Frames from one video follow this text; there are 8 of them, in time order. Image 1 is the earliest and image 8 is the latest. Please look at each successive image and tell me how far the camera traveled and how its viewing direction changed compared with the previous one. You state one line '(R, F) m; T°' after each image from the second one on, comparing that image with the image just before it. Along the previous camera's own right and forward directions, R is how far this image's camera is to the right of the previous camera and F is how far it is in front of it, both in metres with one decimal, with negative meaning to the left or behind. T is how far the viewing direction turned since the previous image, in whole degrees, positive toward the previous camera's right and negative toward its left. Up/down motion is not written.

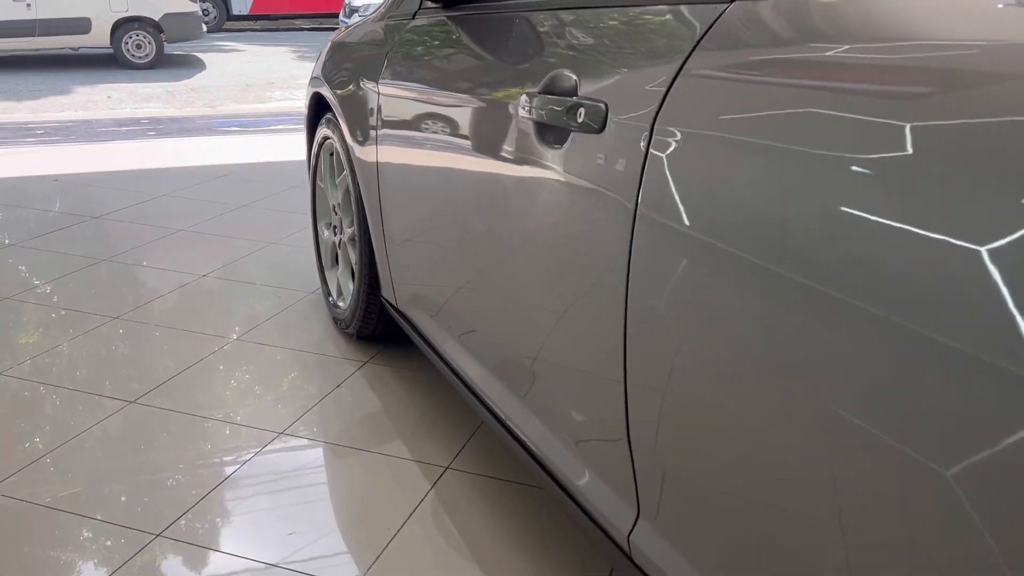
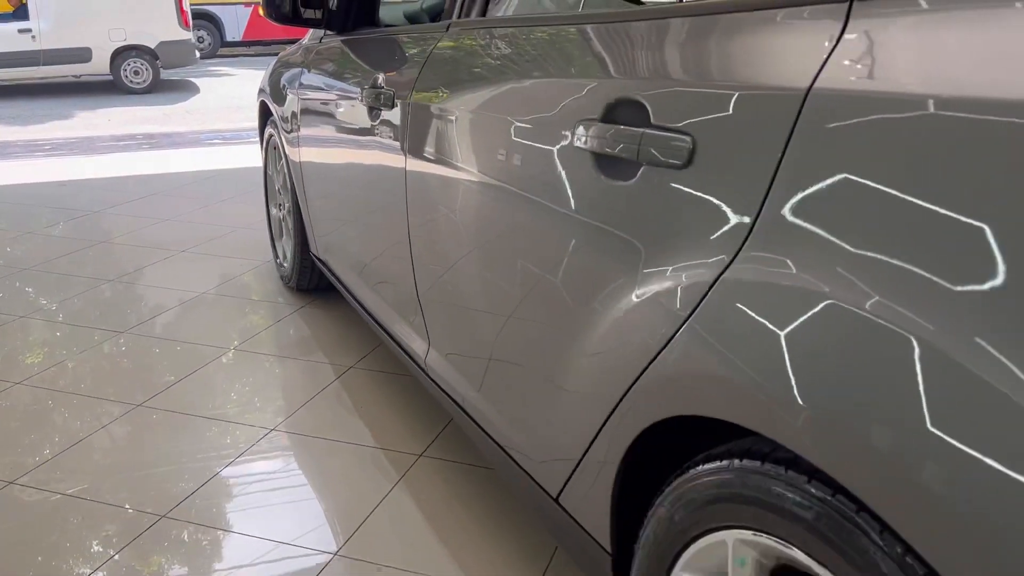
(+0.3, -0.5) m; 0°
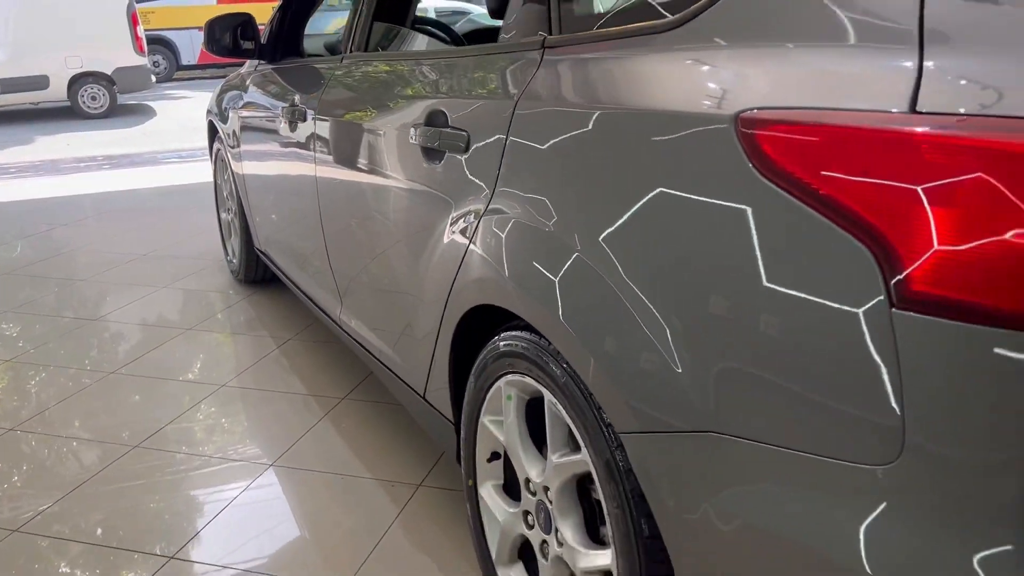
(+0.2, -0.4) m; +2°
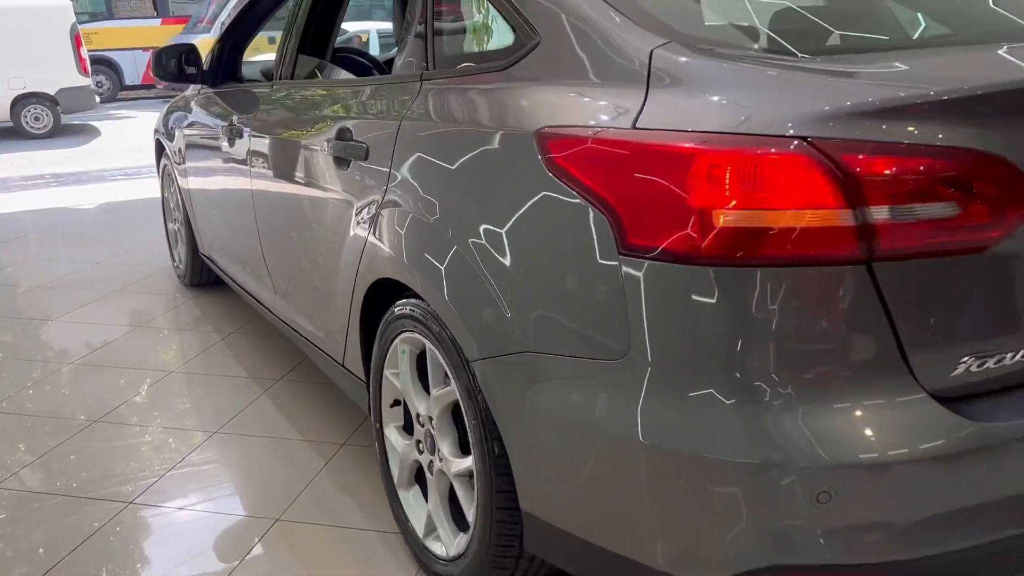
(+0.1, -0.3) m; +3°
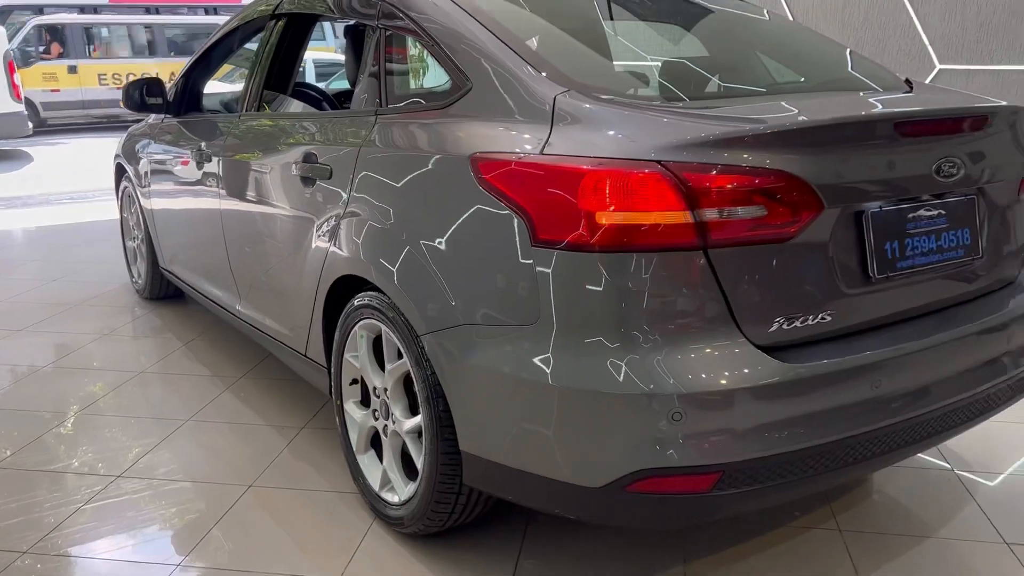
(0.0, -0.3) m; +4°
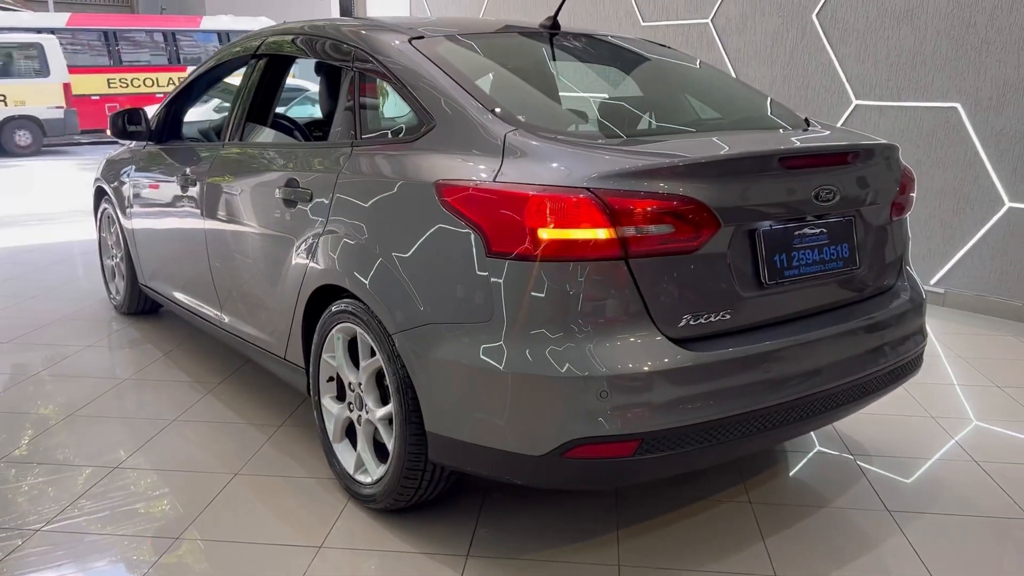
(0.0, -0.3) m; +3°
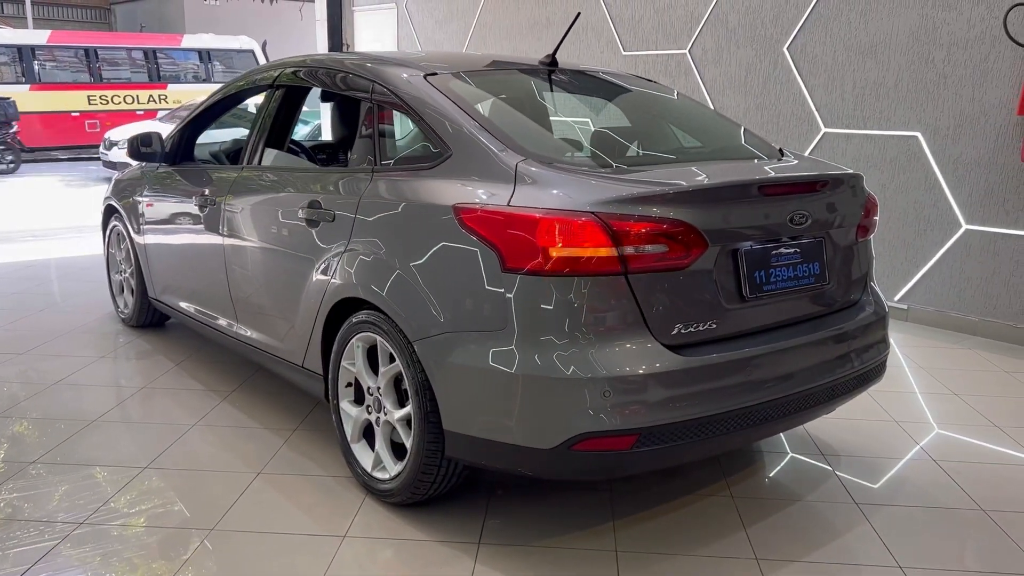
(-0.1, -0.2) m; +2°
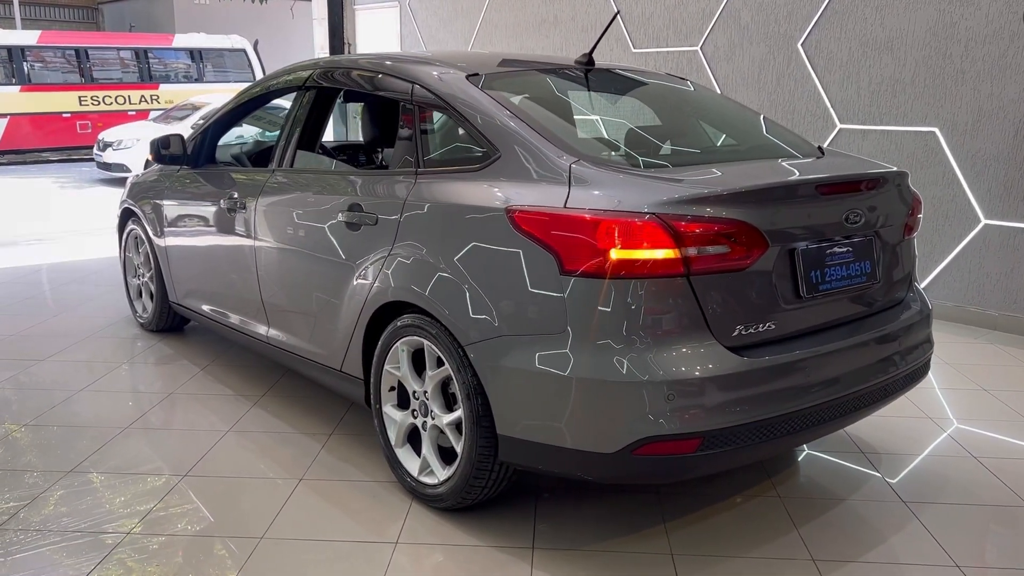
(-0.1, 0.0) m; +1°
